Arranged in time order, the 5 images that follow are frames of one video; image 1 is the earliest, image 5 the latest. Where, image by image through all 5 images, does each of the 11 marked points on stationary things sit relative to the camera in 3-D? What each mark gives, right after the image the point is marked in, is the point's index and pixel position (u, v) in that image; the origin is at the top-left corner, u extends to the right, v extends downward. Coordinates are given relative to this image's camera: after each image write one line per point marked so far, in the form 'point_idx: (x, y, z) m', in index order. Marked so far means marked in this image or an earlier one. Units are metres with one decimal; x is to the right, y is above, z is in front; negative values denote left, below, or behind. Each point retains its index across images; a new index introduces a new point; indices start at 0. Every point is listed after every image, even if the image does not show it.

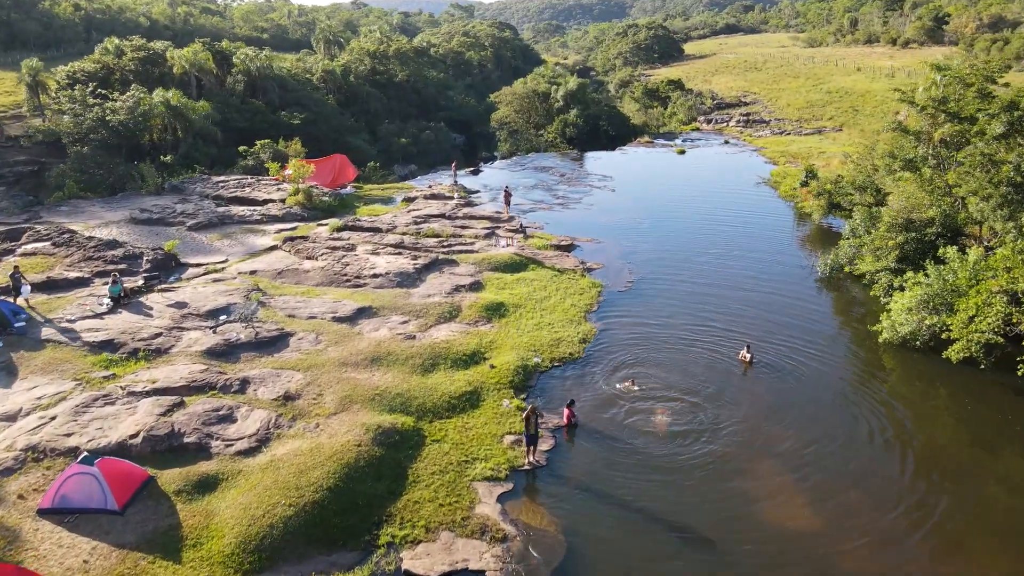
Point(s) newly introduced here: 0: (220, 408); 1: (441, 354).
0: (-6.5, -2.6, +15.8) m
1: (-1.9, -1.8, +19.0) m
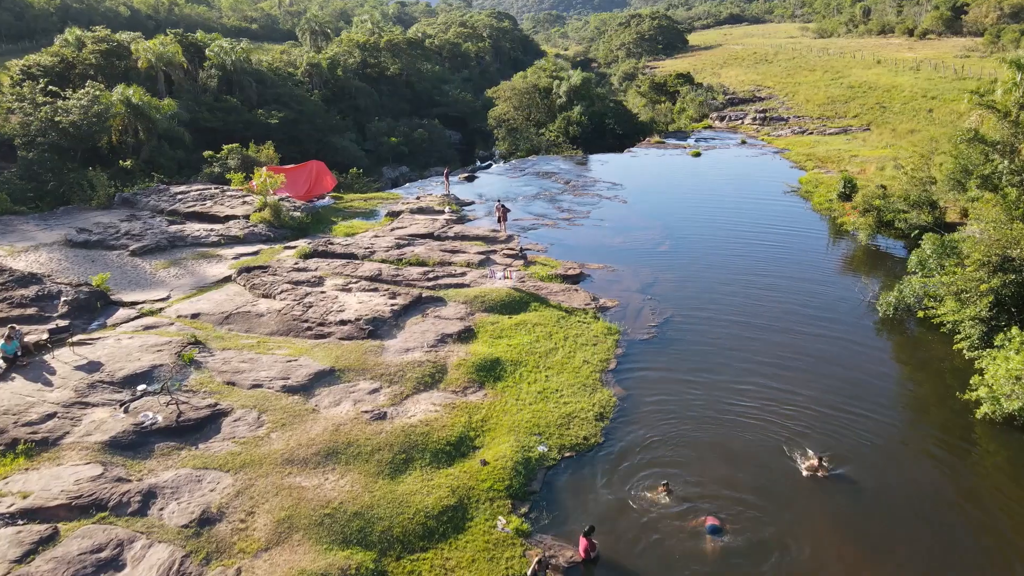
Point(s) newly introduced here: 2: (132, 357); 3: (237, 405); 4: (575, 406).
0: (-6.5, -4.1, +11.4) m
1: (-1.9, -3.2, +14.6) m
2: (-9.4, -1.7, +17.6) m
3: (-6.0, -2.6, +15.7) m
4: (+1.5, -2.7, +16.7) m
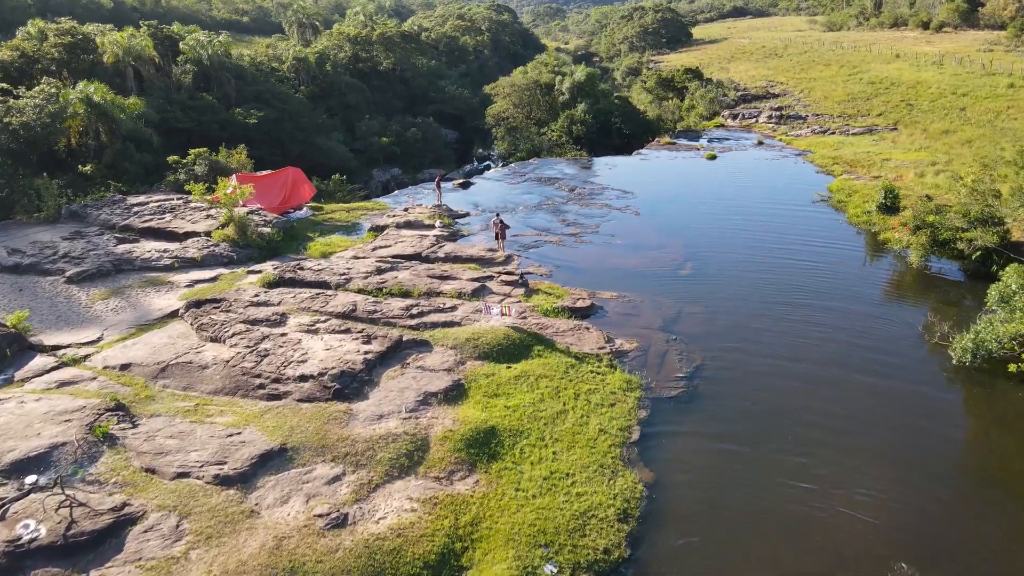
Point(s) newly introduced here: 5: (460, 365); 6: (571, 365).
0: (-6.5, -5.2, +7.8) m
1: (-2.0, -4.3, +11.0) m
2: (-9.4, -2.8, +14.0) m
3: (-6.1, -3.7, +12.1) m
4: (+1.5, -3.8, +13.0) m
5: (-1.3, -1.8, +17.4) m
6: (+1.5, -1.9, +17.7) m
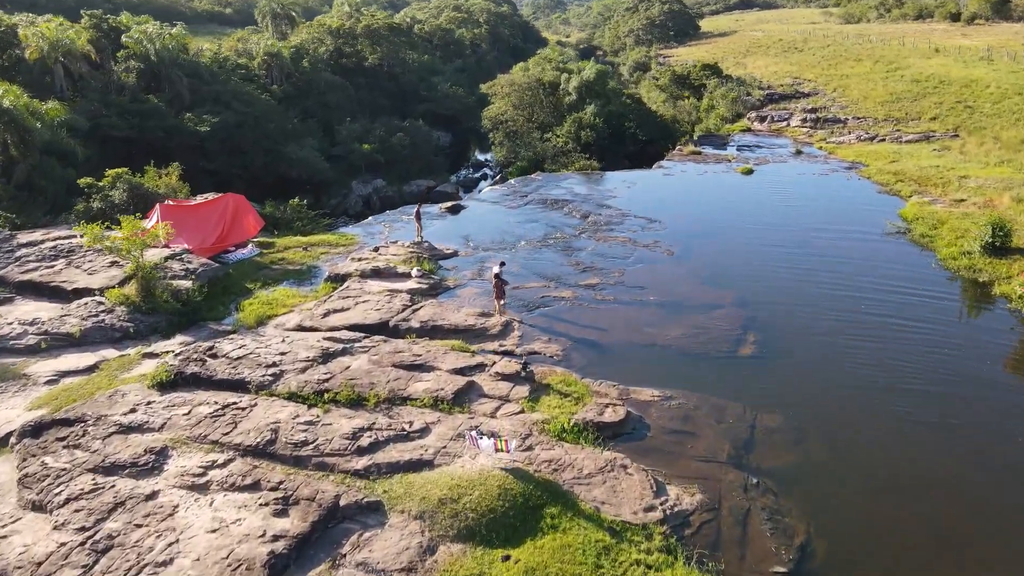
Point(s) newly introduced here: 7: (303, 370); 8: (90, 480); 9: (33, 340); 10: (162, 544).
0: (-6.5, -7.5, +1.2) m
1: (-2.0, -6.5, +4.4) m
2: (-9.4, -5.0, +7.4) m
3: (-6.1, -5.9, +5.5) m
4: (+1.4, -6.0, +6.5) m
5: (-1.3, -4.0, +10.8) m
6: (+1.4, -4.1, +11.1) m
7: (-4.7, -1.8, +15.7) m
8: (-6.9, -3.1, +11.8) m
9: (-11.5, -1.2, +17.2) m
10: (-5.1, -3.7, +10.5) m
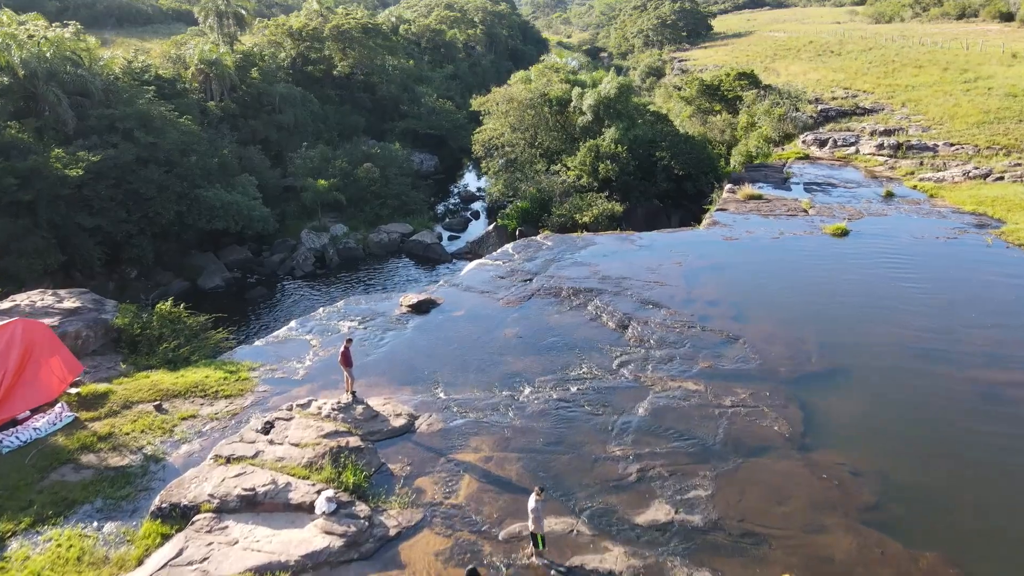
0: (-6.6, -11.4, -9.3) m
1: (-2.0, -10.4, -6.1) m
2: (-9.4, -8.9, -3.2) m
3: (-6.1, -9.8, -5.1) m
4: (+1.4, -9.9, -4.1) m
5: (-1.3, -7.9, +0.2) m
6: (+1.4, -8.0, +0.6) m
7: (-4.7, -5.7, +5.2) m
8: (-7.0, -7.1, +1.3) m
9: (-11.6, -5.1, +6.6) m
10: (-5.2, -7.6, 0.0) m
